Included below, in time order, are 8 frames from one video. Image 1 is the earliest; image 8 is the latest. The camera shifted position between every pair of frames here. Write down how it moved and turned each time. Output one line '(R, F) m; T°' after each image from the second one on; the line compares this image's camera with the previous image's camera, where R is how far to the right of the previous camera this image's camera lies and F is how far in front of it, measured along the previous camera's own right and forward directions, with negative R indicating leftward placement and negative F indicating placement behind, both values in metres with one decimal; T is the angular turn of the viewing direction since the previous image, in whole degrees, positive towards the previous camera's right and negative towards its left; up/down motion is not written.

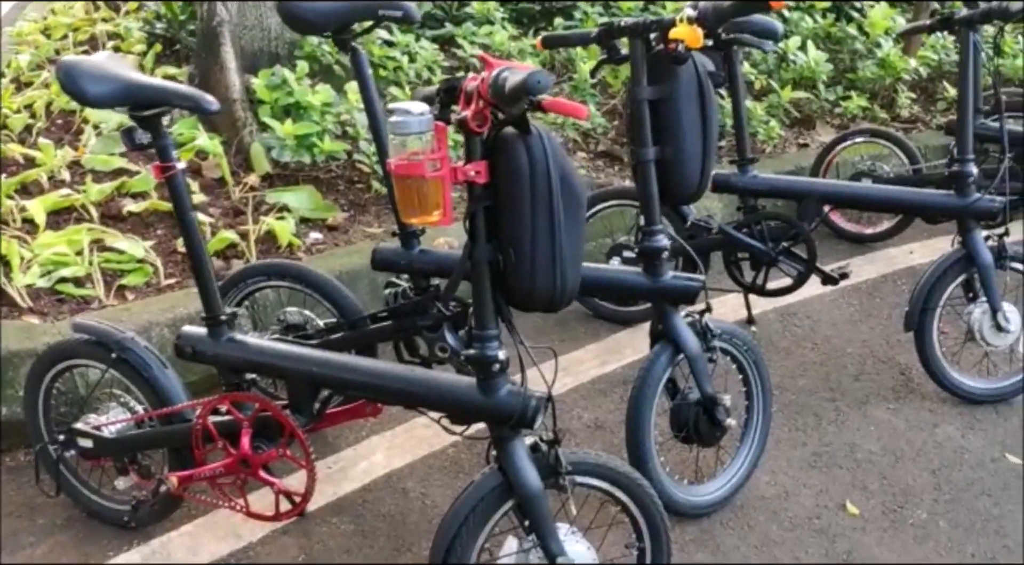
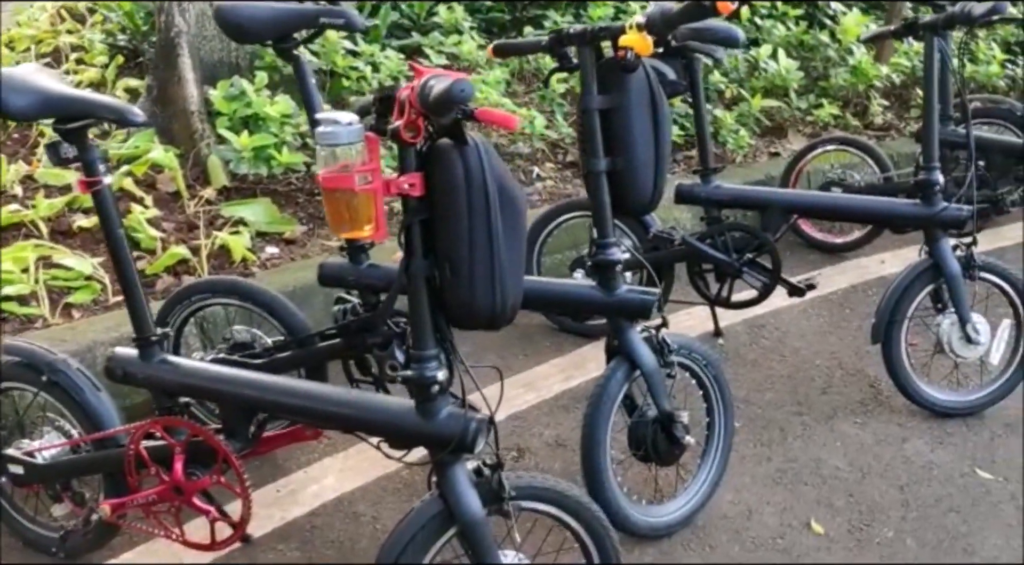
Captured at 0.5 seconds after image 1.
(+0.1, +0.1) m; +1°
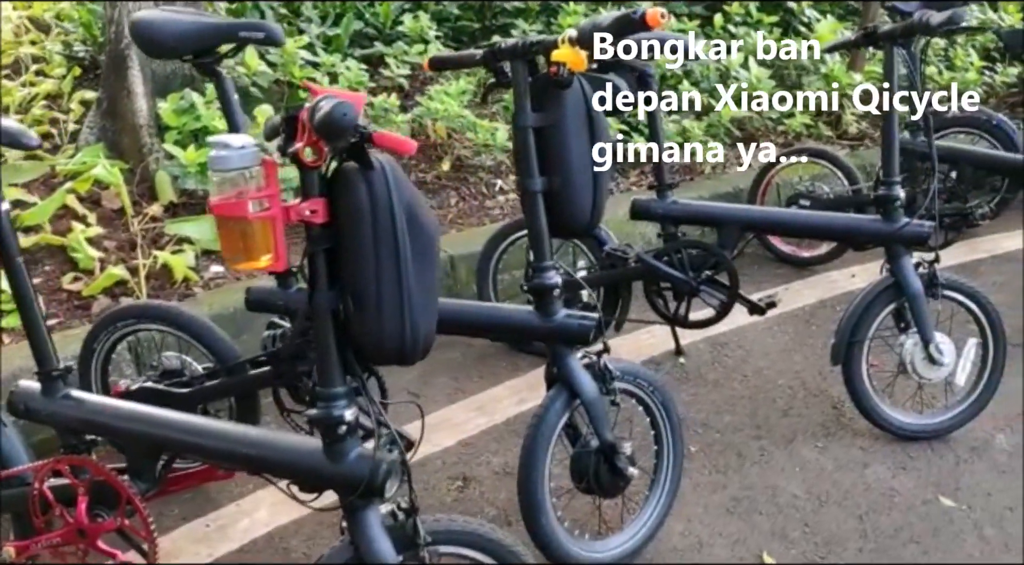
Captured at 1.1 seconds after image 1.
(+0.2, +0.1) m; 0°
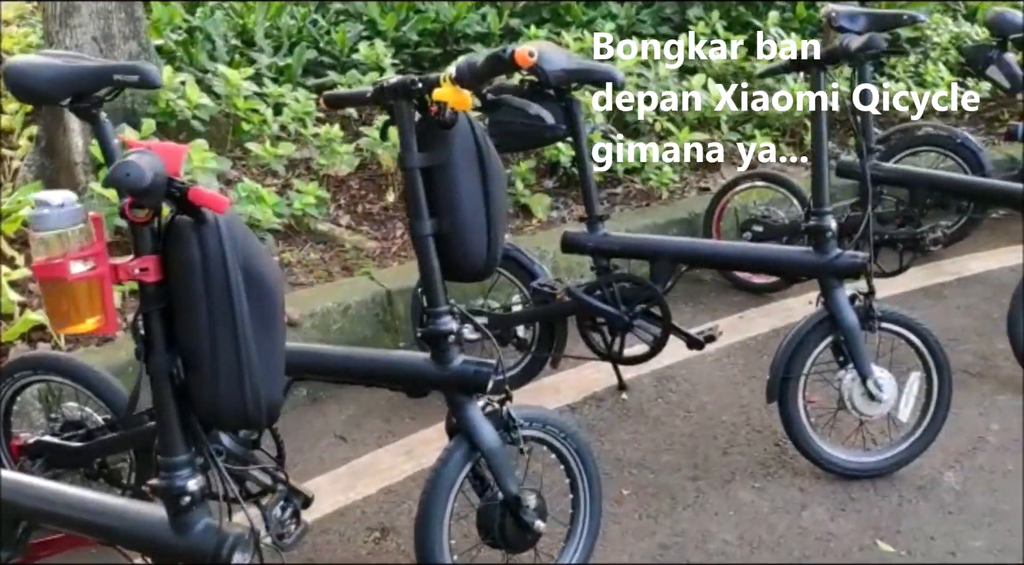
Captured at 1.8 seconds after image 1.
(+0.3, +0.1) m; -1°
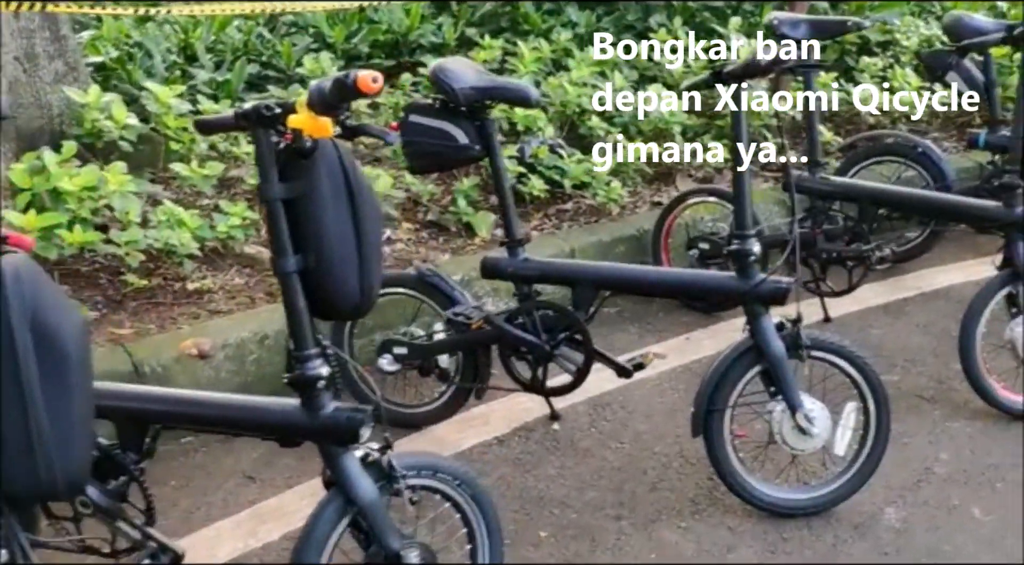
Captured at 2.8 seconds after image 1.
(+0.3, +0.2) m; 0°
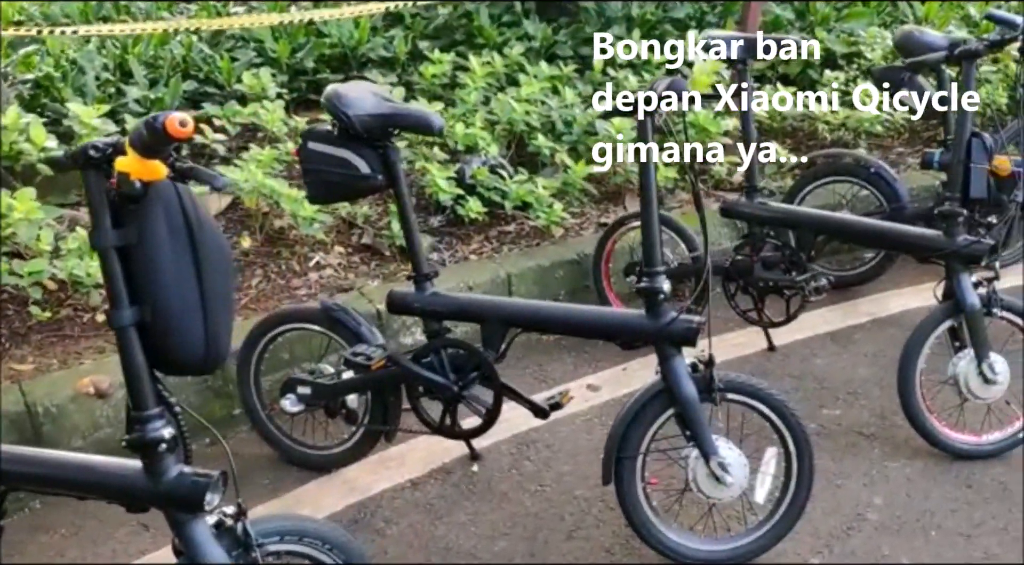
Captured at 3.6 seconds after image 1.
(+0.3, +0.2) m; 0°
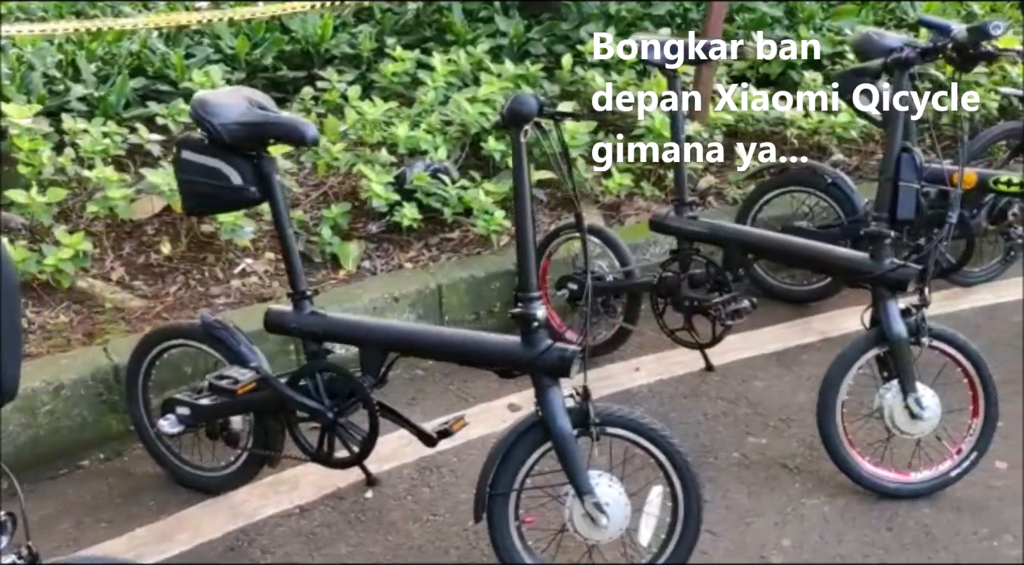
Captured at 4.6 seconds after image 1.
(+0.5, +0.2) m; -2°
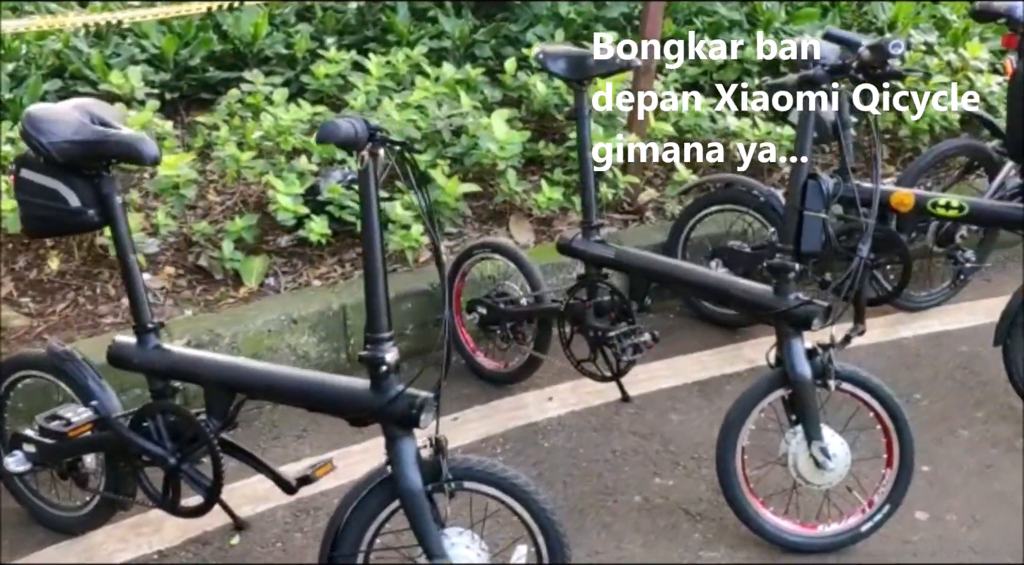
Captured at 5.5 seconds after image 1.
(+0.4, +0.3) m; 0°
